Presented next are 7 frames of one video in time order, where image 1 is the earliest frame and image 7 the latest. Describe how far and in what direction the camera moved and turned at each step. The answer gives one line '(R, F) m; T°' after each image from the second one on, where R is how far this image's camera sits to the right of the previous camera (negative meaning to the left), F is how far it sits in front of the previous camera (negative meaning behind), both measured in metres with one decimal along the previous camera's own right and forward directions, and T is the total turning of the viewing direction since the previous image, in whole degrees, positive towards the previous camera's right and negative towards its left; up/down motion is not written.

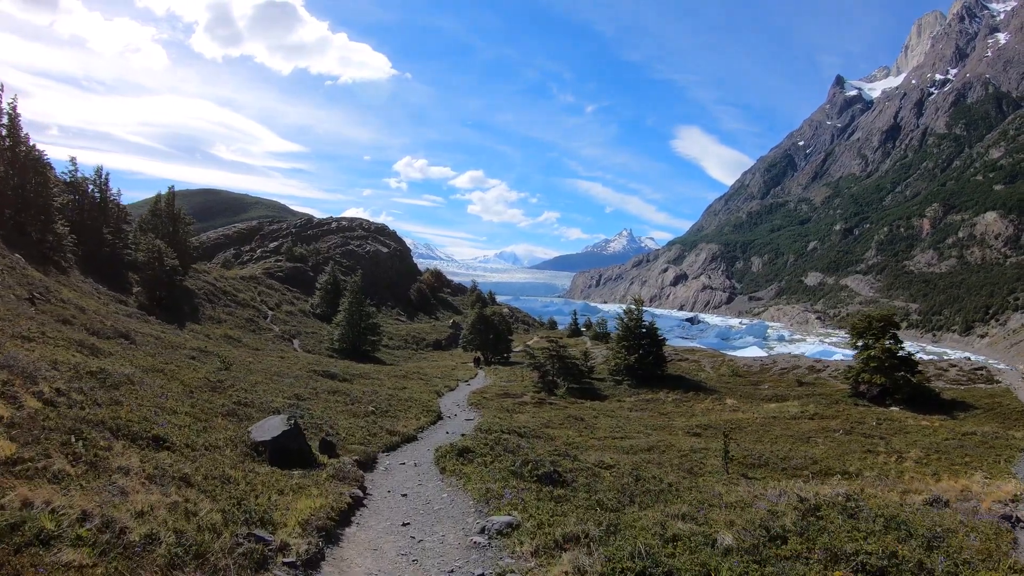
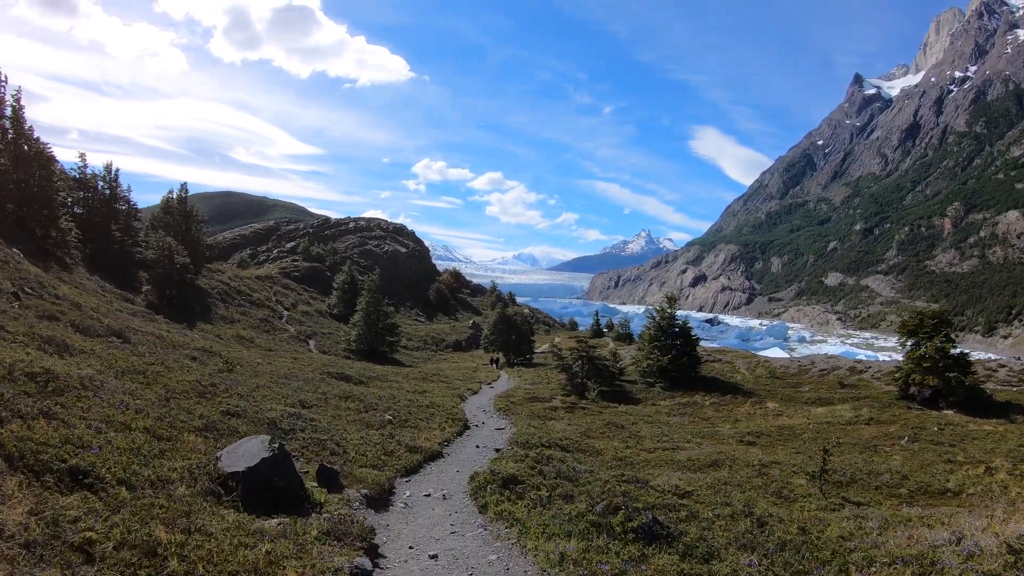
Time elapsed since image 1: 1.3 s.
(-1.1, +3.8) m; -2°
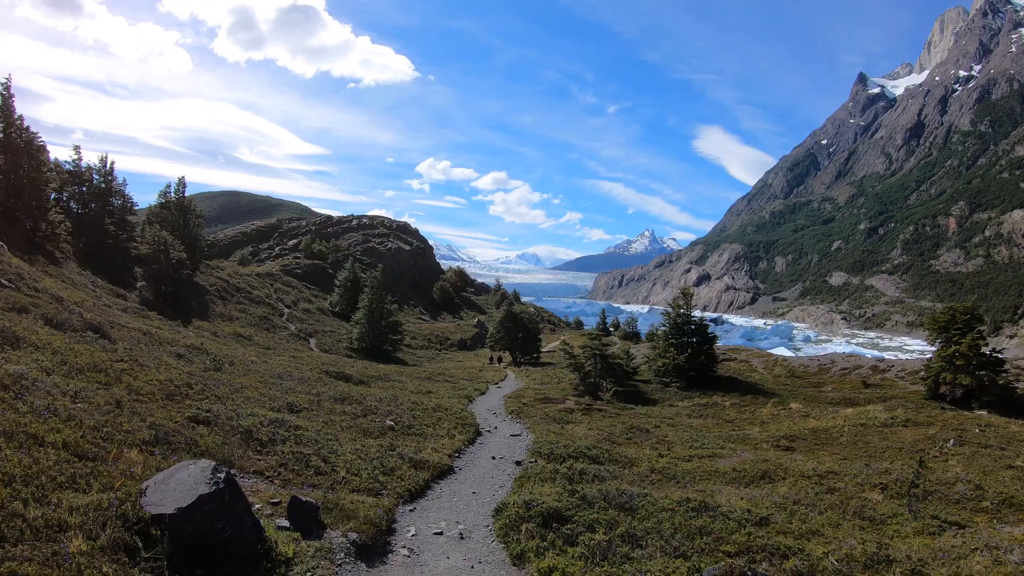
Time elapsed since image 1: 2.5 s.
(-0.7, +2.8) m; 0°
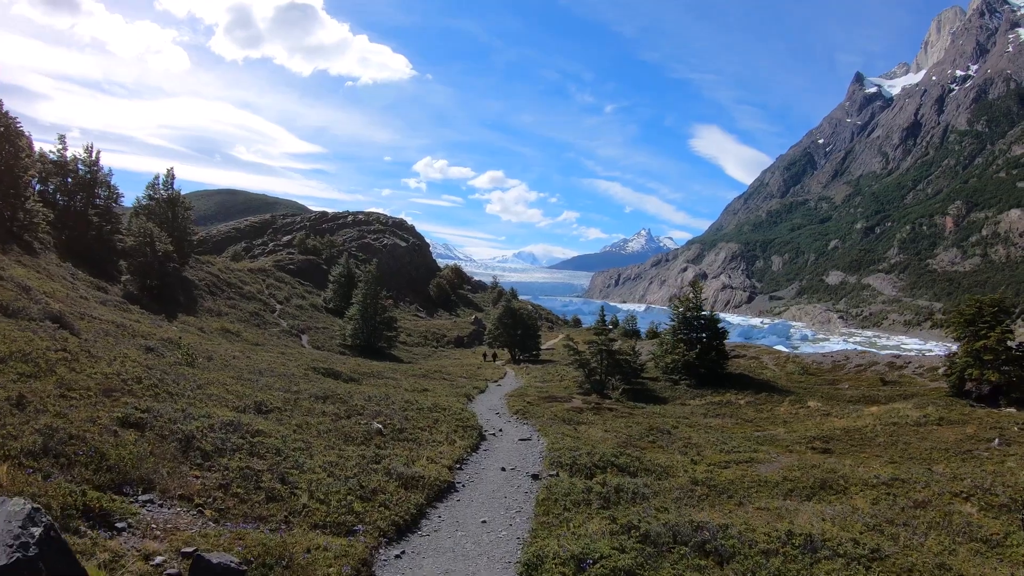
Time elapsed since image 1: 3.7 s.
(-0.5, +3.0) m; 0°
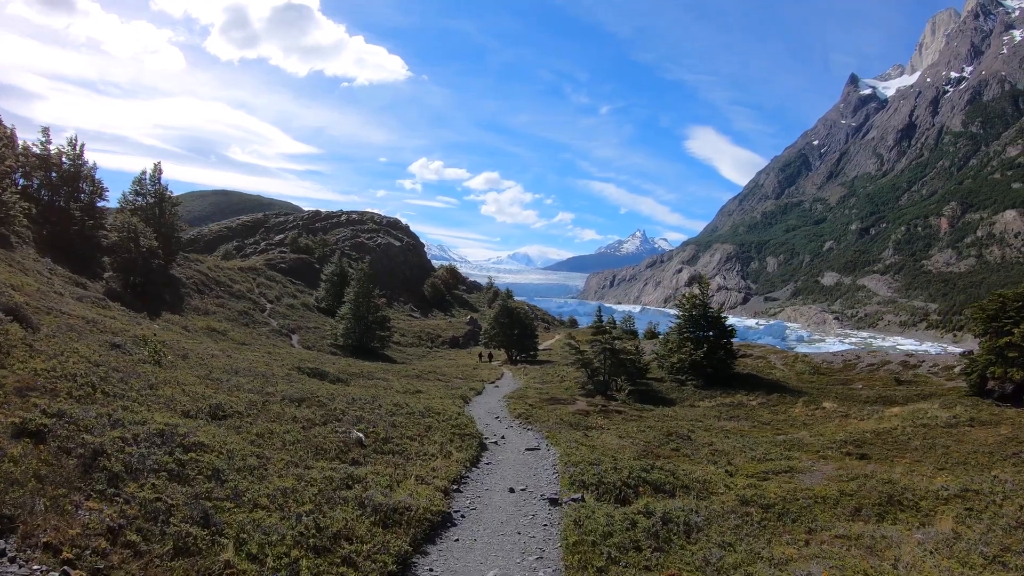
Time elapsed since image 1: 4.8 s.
(-0.3, +2.6) m; +1°
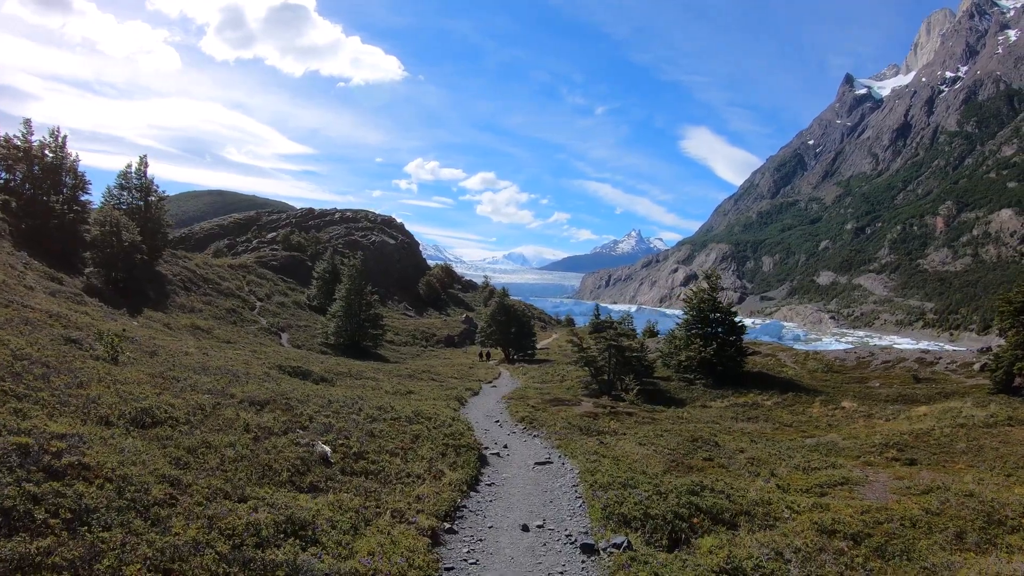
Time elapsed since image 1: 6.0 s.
(-0.3, +2.8) m; +1°
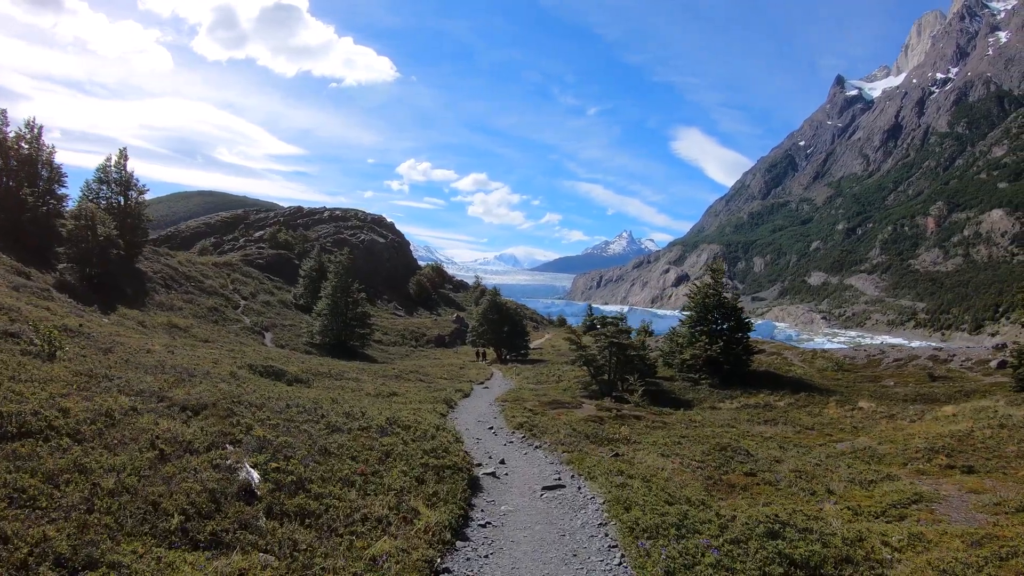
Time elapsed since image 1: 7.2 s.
(-0.2, +2.9) m; +1°
